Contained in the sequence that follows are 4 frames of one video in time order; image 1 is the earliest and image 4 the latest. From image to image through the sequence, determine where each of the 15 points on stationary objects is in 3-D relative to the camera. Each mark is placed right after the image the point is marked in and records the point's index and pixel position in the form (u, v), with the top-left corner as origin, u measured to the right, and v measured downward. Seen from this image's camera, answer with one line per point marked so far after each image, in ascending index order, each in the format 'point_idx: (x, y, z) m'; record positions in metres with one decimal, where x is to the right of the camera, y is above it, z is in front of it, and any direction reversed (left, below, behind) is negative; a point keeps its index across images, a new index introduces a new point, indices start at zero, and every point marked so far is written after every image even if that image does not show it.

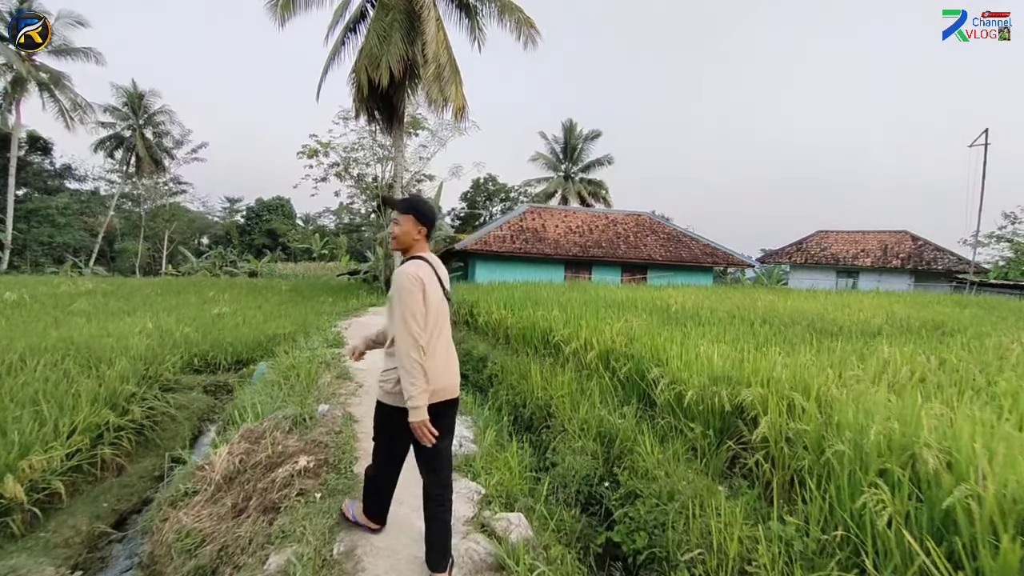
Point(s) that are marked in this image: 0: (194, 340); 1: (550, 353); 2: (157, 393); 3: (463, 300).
0: (-5.0, -0.8, +7.4) m
1: (+0.4, -0.7, +4.7) m
2: (-3.8, -1.1, +5.0) m
3: (-0.8, -0.2, +7.8) m
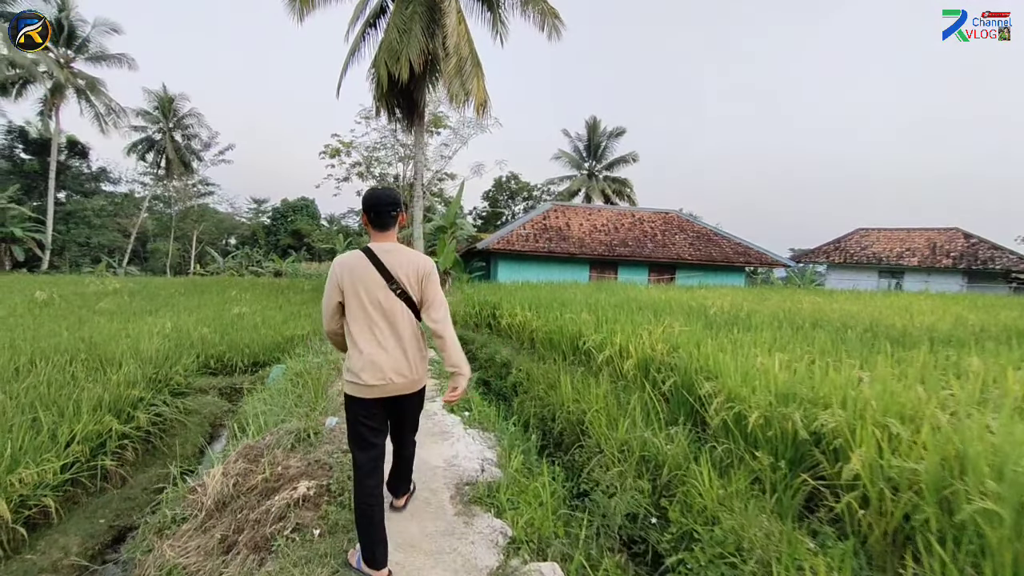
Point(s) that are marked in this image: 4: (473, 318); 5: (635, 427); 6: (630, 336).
0: (-4.7, -0.8, +7.2) m
1: (+0.6, -0.7, +4.3) m
2: (-3.5, -1.1, +4.7) m
3: (-0.4, -0.2, +7.4) m
4: (-0.6, -0.5, +7.1) m
5: (+0.8, -0.9, +2.9) m
6: (+1.0, -0.4, +4.0) m
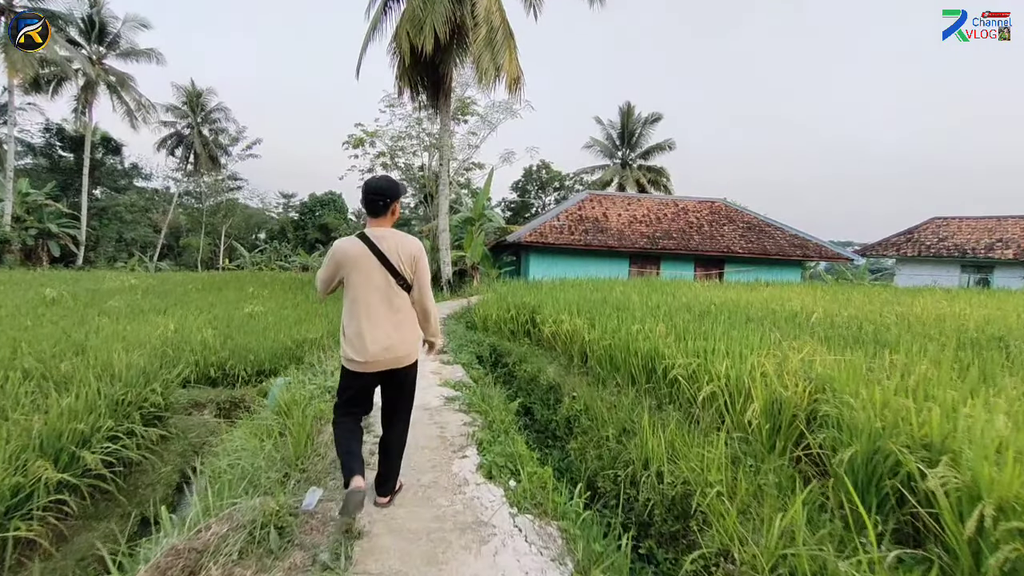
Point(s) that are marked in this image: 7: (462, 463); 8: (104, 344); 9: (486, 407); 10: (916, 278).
0: (-4.1, -0.8, +6.4) m
1: (+1.0, -0.7, +3.1) m
2: (-3.1, -1.2, +3.8) m
3: (+0.1, -0.2, +6.3) m
4: (-0.1, -0.5, +6.0) m
5: (+1.1, -0.9, +1.7) m
6: (+1.4, -0.5, +2.8) m
7: (-0.3, -1.0, +2.5) m
8: (-5.2, -0.7, +5.8) m
9: (-0.2, -0.9, +3.4) m
10: (+14.4, +0.4, +16.5) m
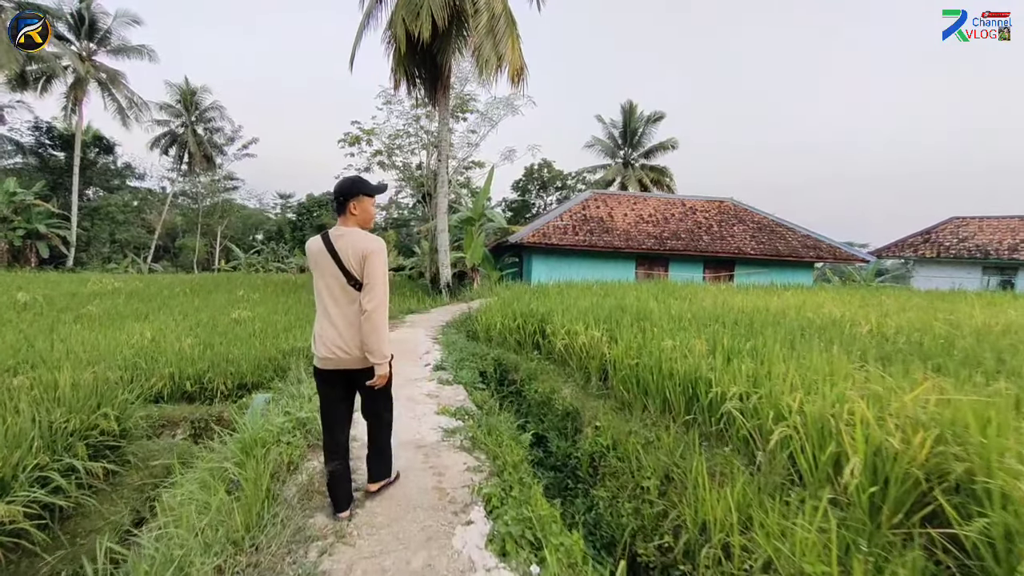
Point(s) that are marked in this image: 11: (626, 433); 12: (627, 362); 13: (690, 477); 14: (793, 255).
0: (-4.0, -0.9, +5.8) m
1: (+1.1, -0.8, +2.5) m
2: (-3.1, -1.2, +3.2) m
3: (+0.2, -0.3, +5.7) m
4: (0.0, -0.5, +5.4) m
5: (+1.2, -1.0, +1.1) m
6: (+1.5, -0.5, +2.2) m
7: (-0.2, -1.0, +1.9) m
8: (-5.1, -0.8, +5.2) m
9: (-0.1, -0.9, +2.8) m
10: (+14.4, +0.3, +15.9) m
11: (+0.7, -0.9, +2.8) m
12: (+0.9, -0.5, +3.5) m
13: (+0.8, -0.9, +2.2) m
14: (+8.7, +1.0, +14.3) m
